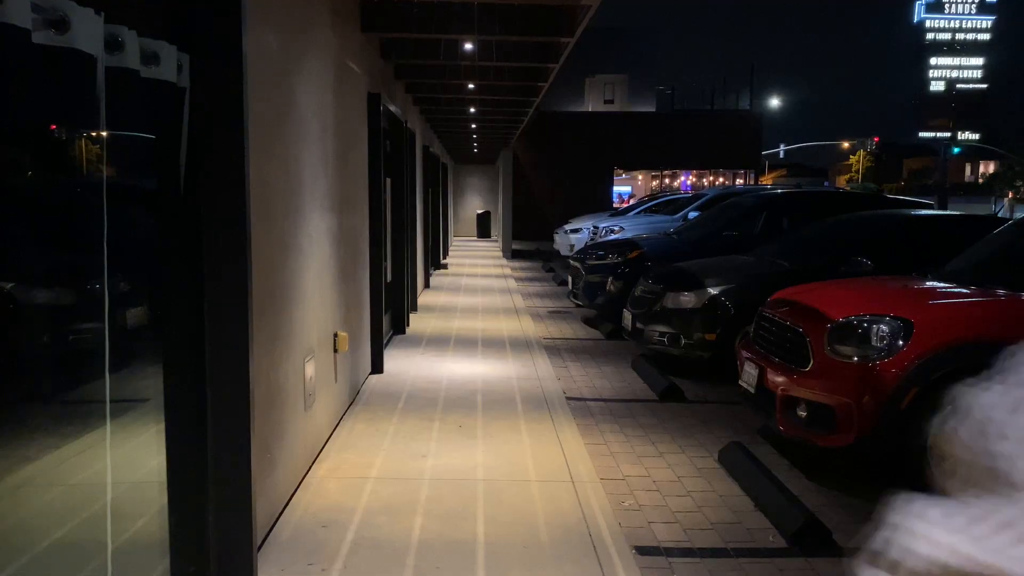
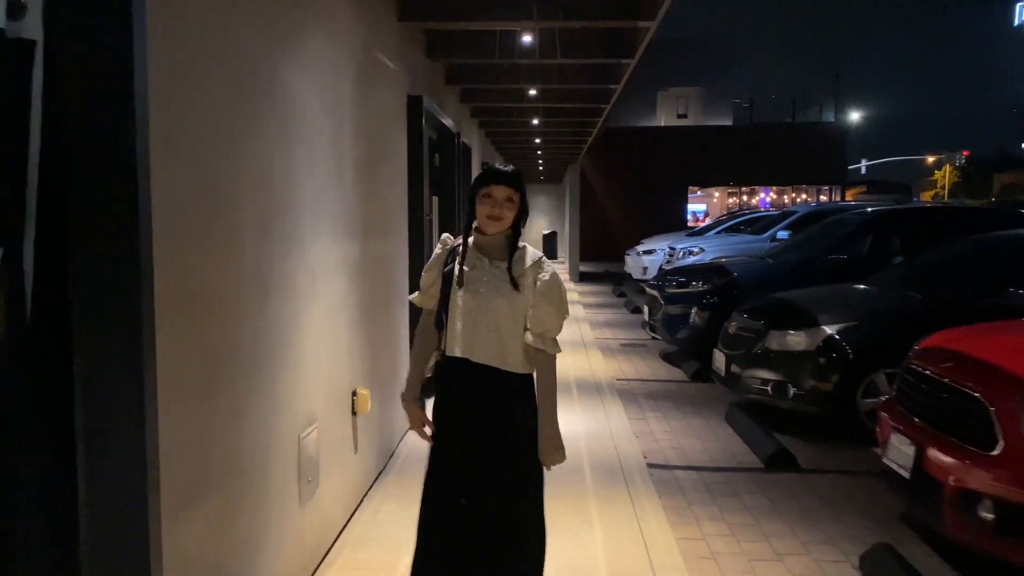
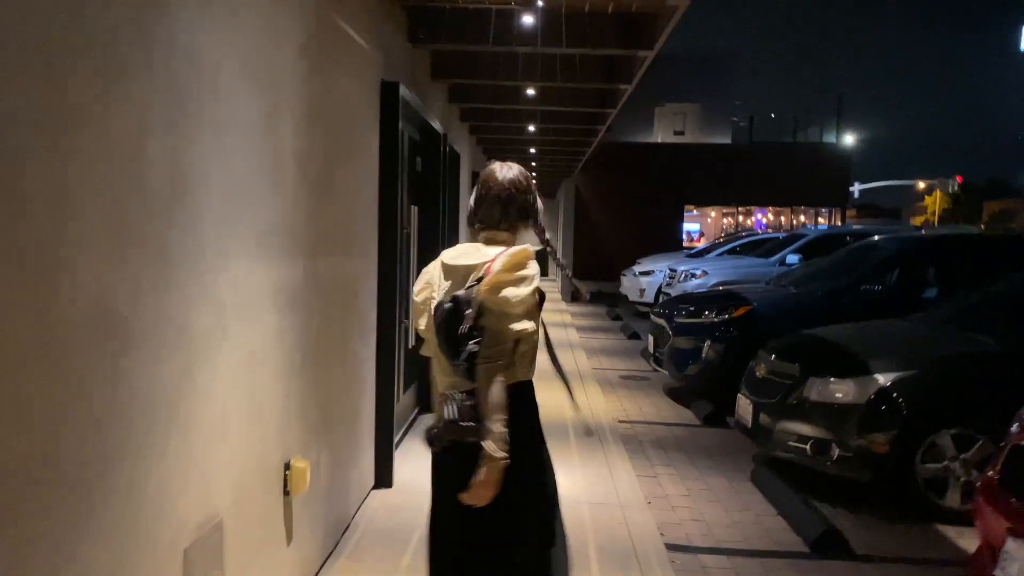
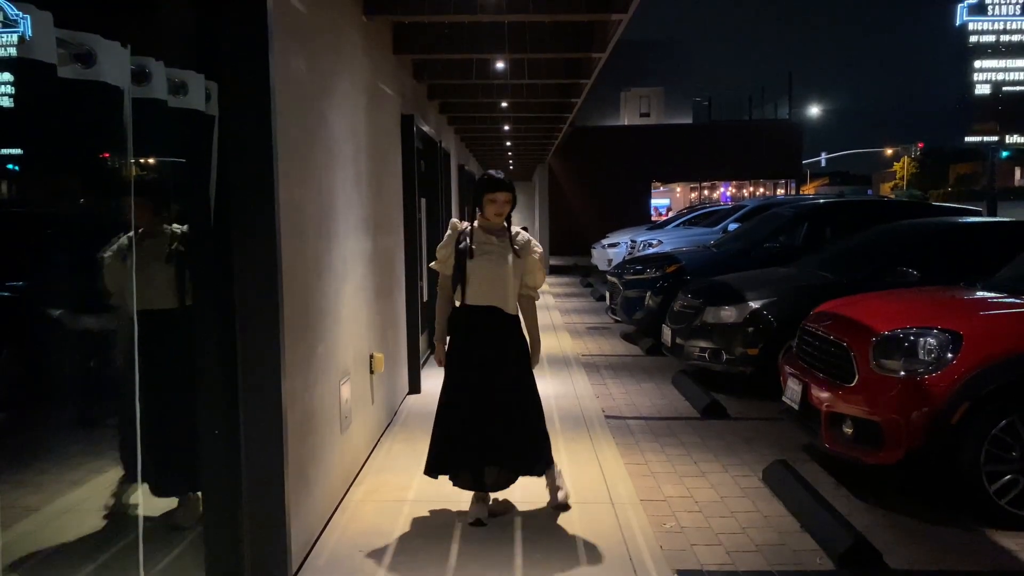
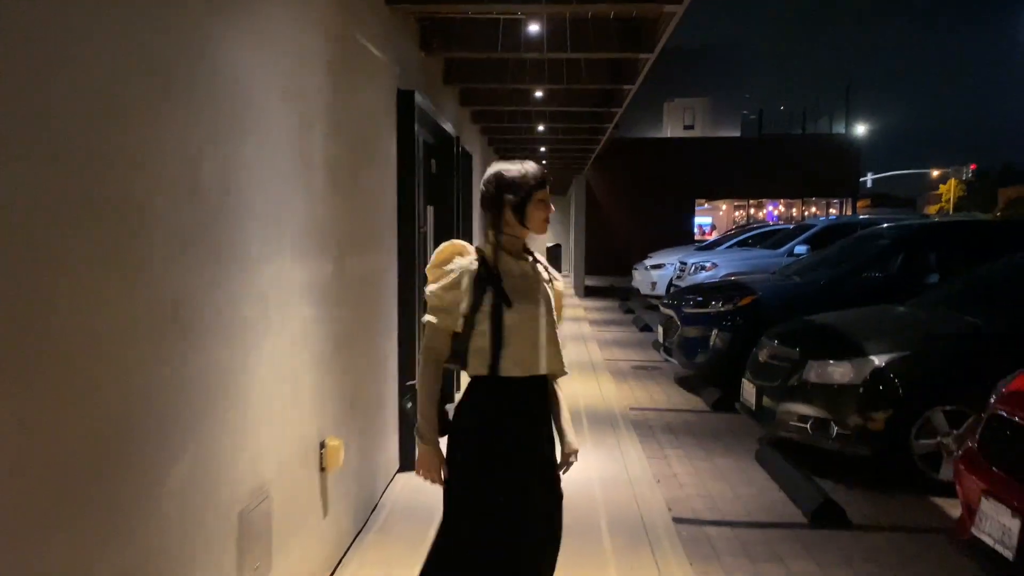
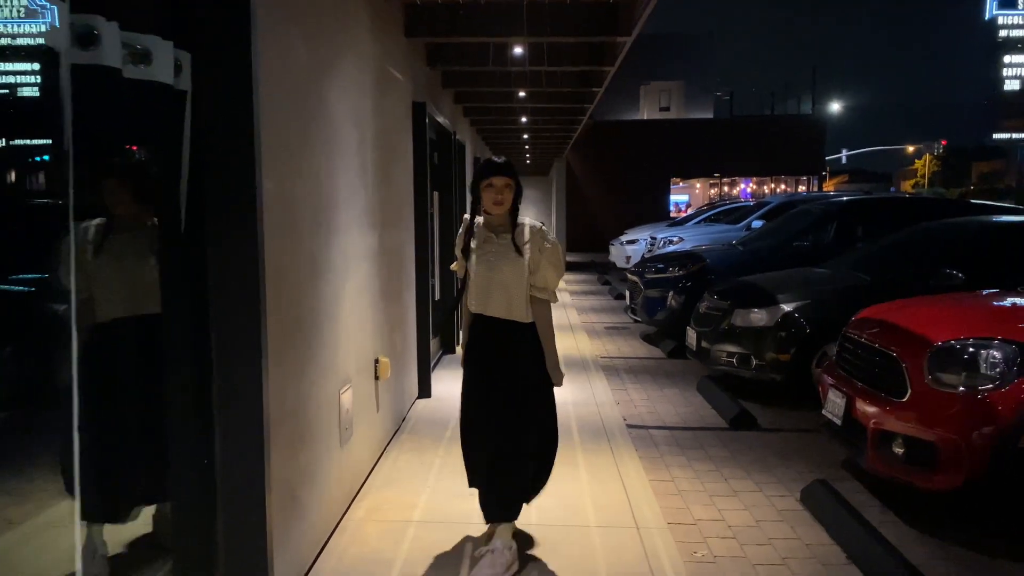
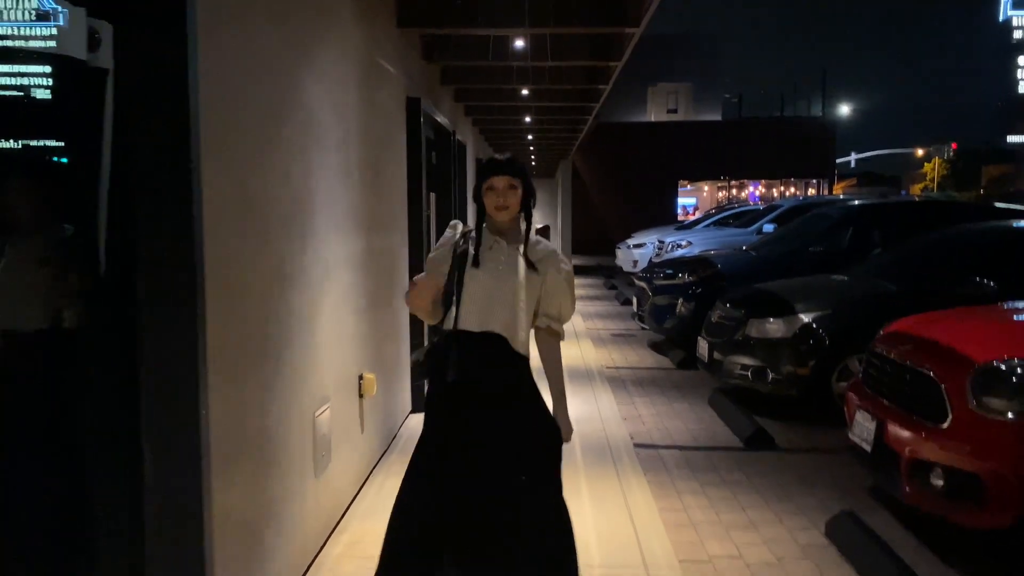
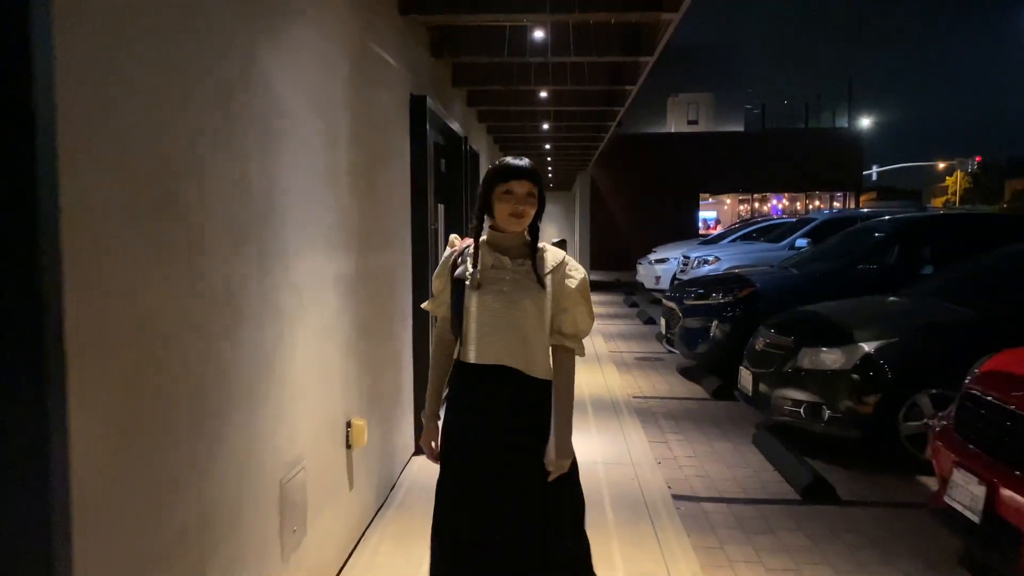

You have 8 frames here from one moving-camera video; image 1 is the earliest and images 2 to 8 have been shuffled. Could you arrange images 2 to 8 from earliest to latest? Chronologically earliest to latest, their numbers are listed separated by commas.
4, 6, 7, 2, 8, 5, 3
